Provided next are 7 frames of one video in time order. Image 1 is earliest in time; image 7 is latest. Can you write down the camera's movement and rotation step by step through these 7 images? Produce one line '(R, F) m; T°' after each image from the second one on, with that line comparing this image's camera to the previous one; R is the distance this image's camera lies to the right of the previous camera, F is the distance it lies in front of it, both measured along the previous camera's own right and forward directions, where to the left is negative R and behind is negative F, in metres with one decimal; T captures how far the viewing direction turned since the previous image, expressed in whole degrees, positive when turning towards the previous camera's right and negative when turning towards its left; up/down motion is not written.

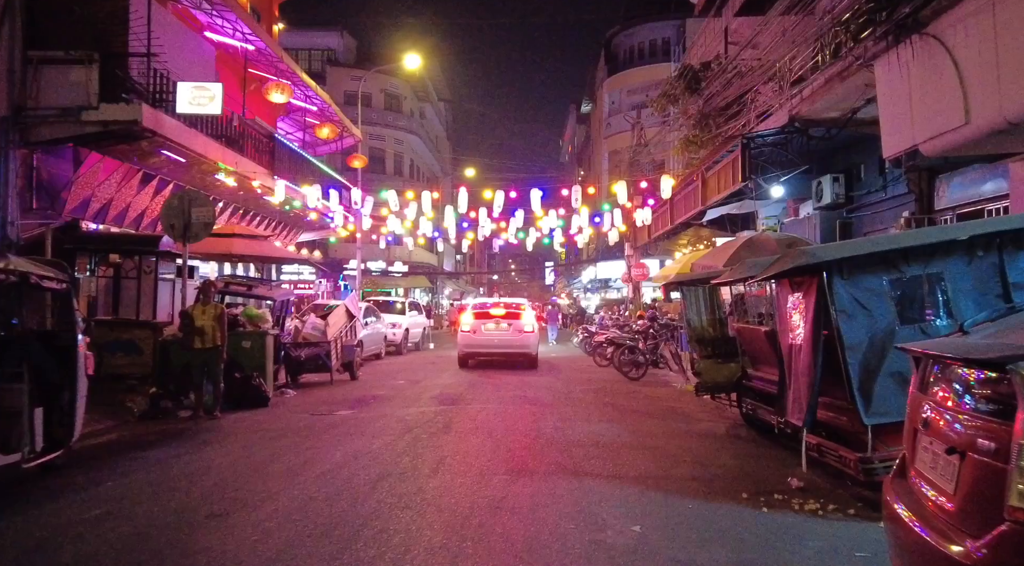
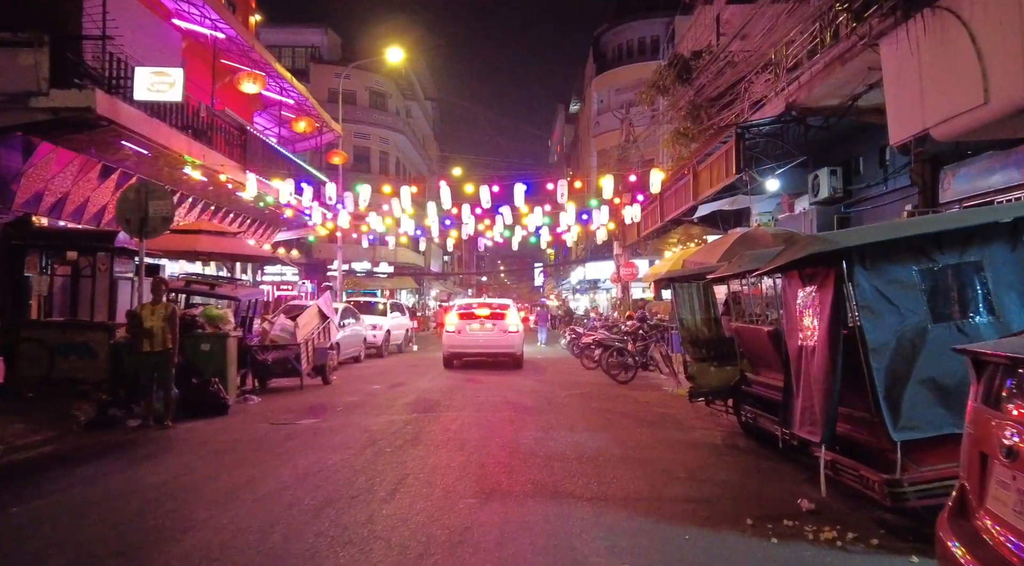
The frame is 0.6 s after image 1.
(+0.2, +0.8) m; +1°
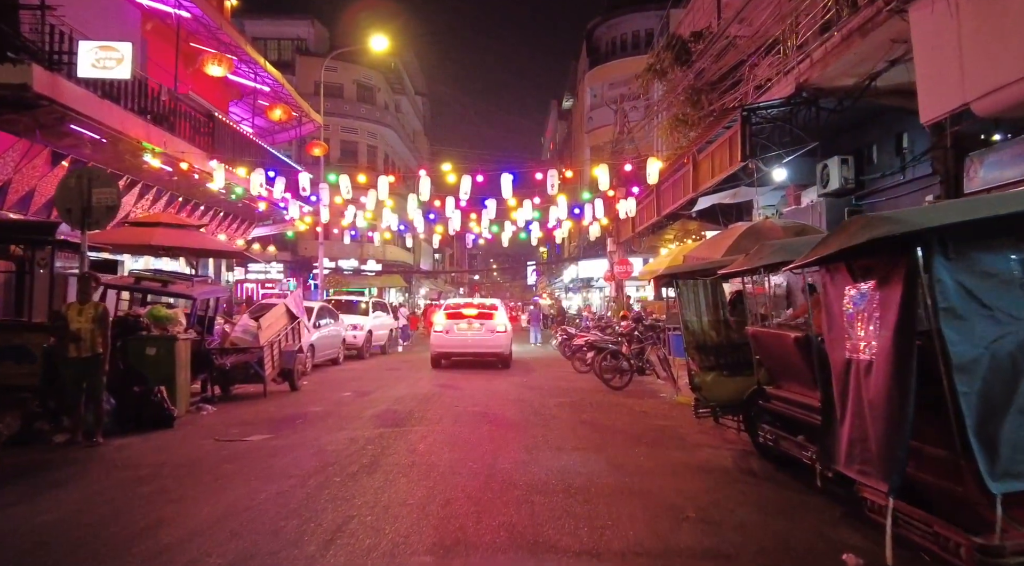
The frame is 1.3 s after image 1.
(+0.2, +1.1) m; +1°
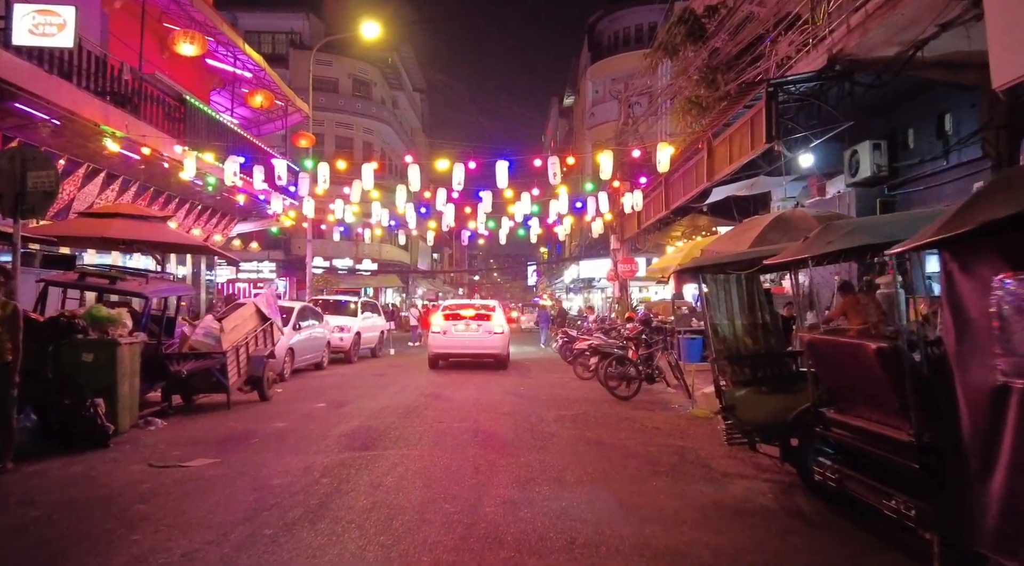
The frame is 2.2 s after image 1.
(+0.1, +1.3) m; 0°
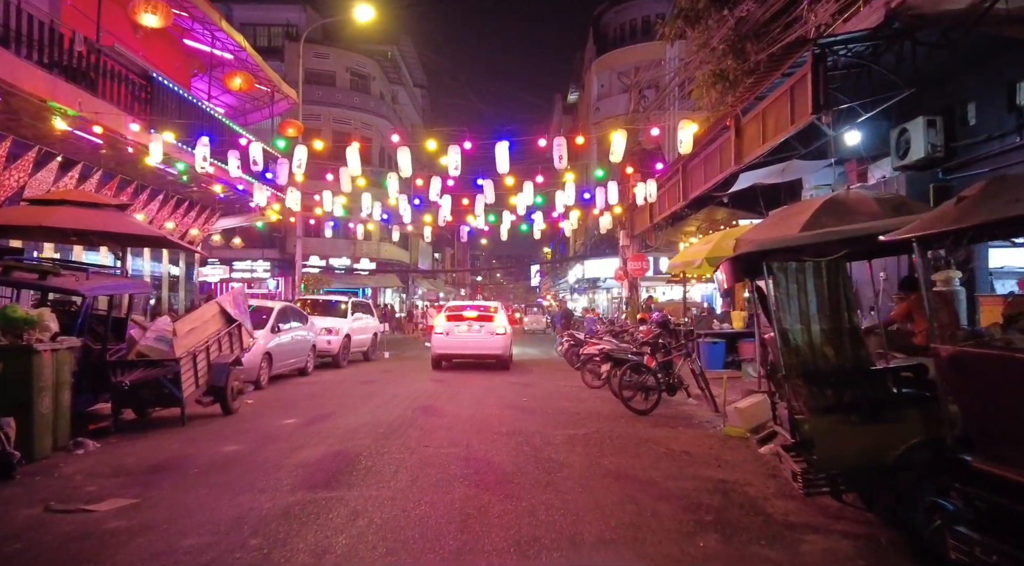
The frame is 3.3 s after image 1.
(0.0, +1.5) m; 0°
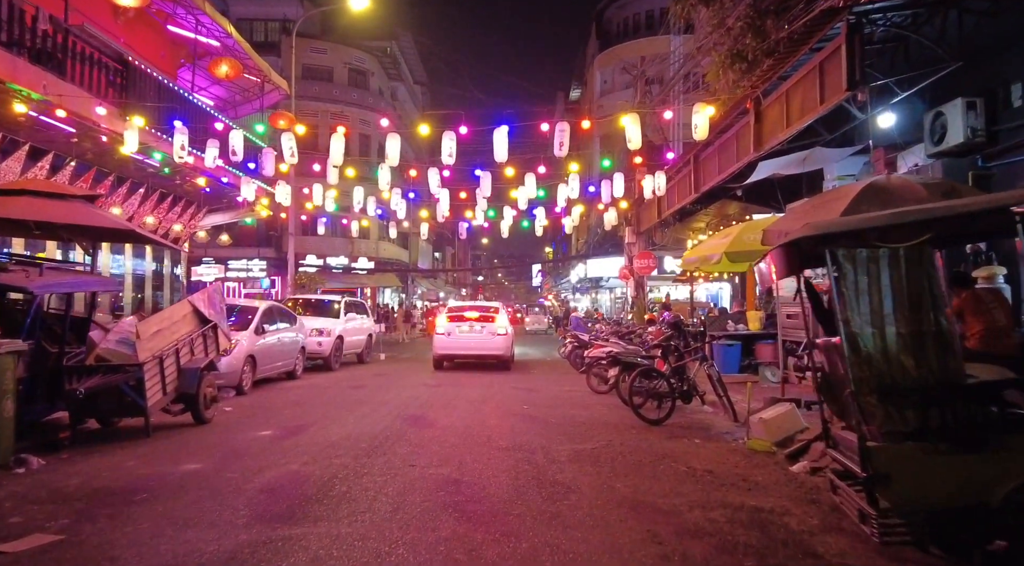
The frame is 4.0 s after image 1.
(0.0, +0.9) m; 0°
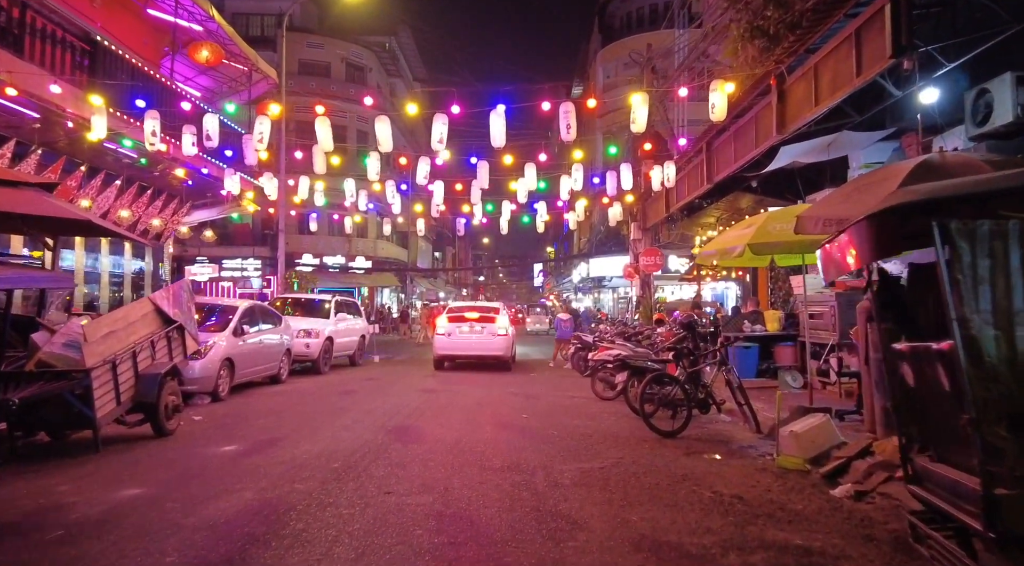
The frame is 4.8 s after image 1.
(+0.1, +1.0) m; 0°
